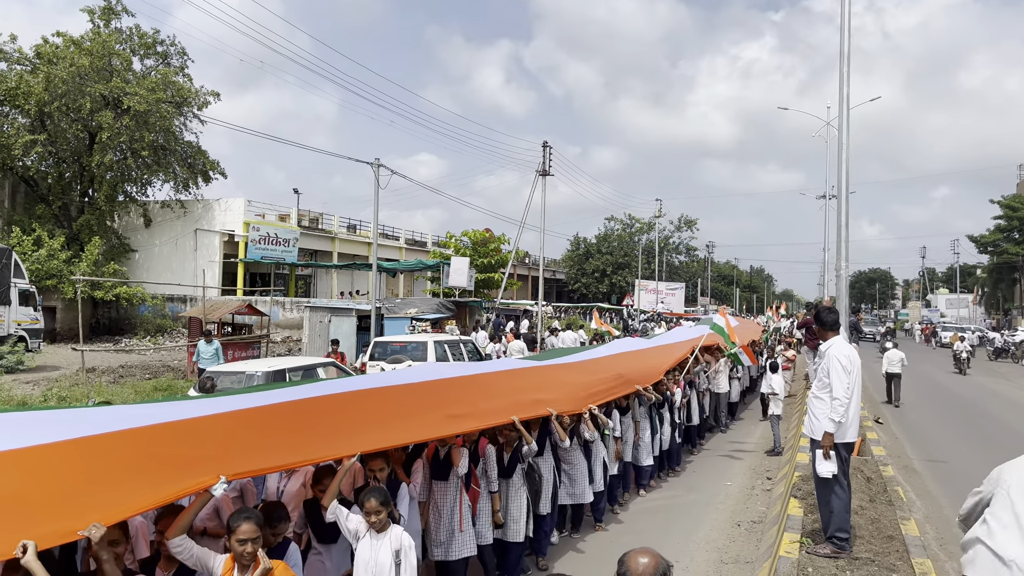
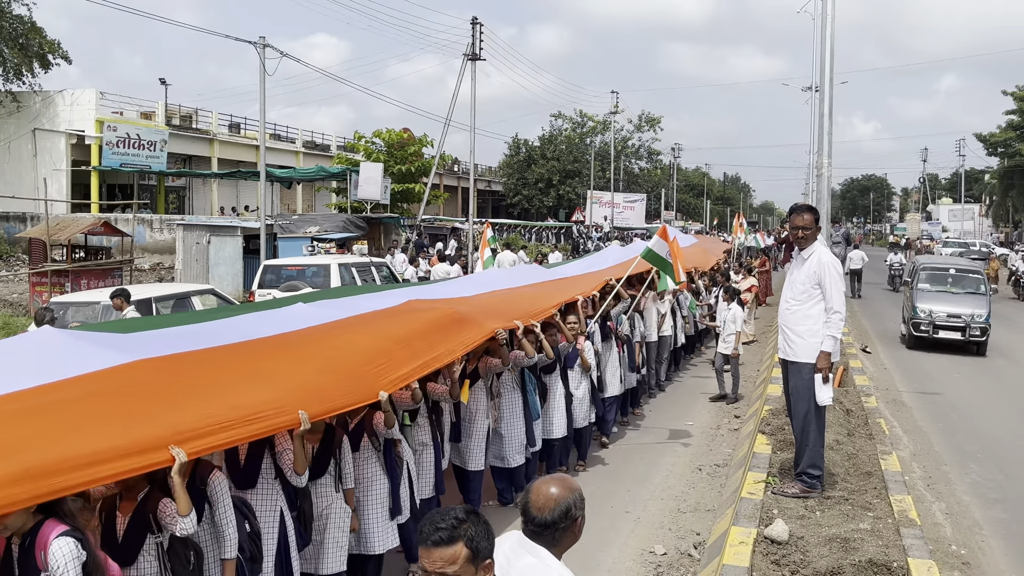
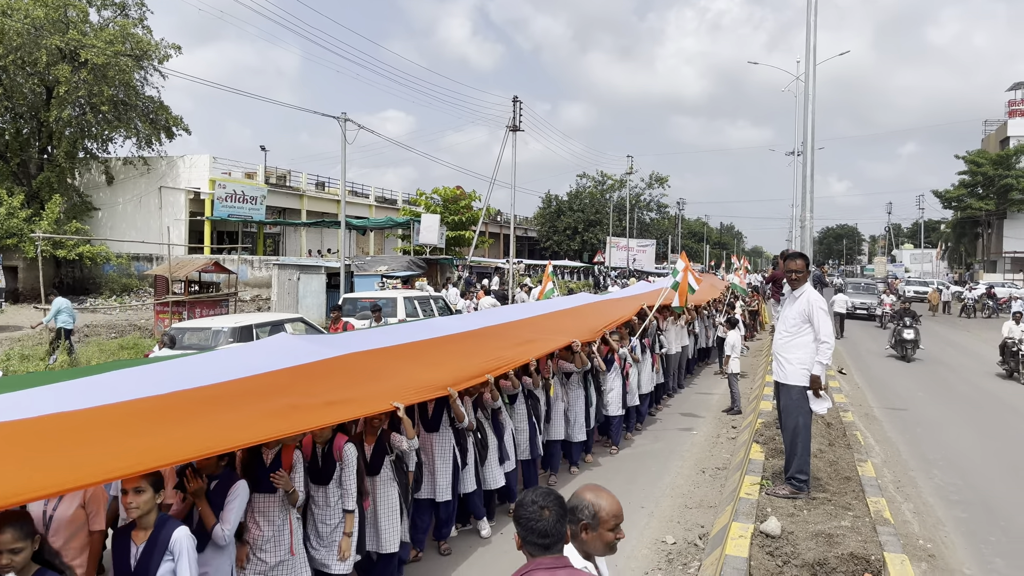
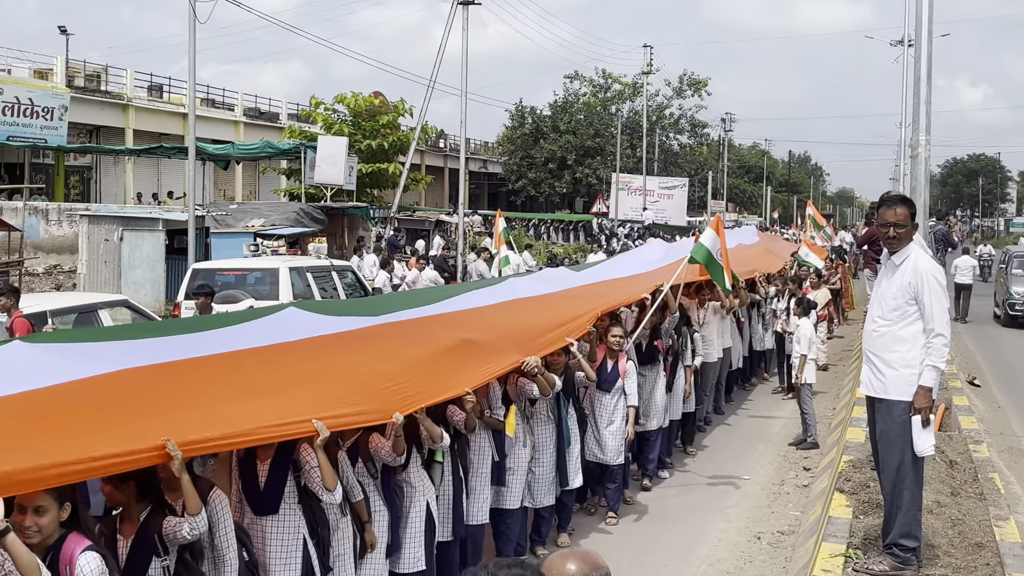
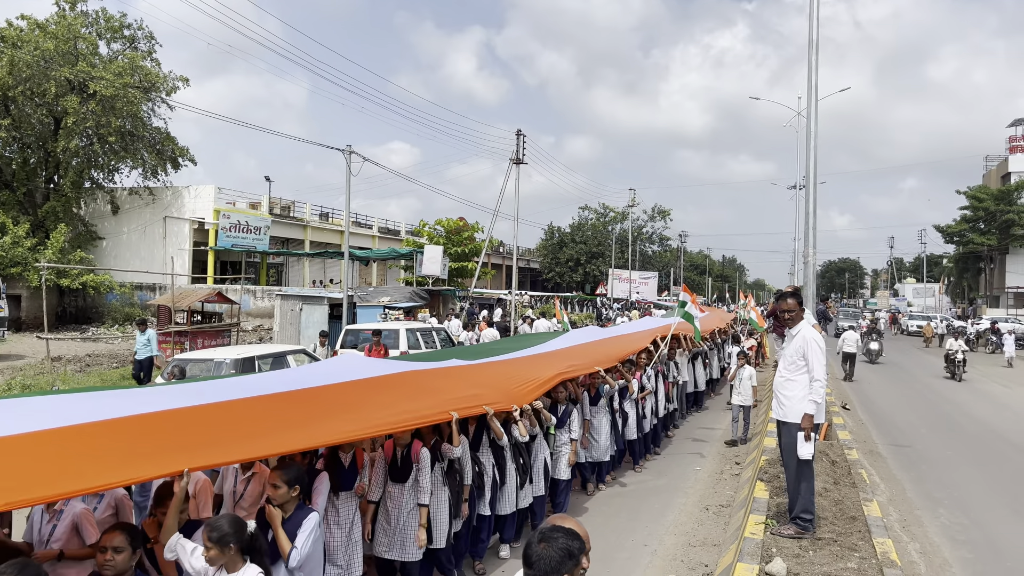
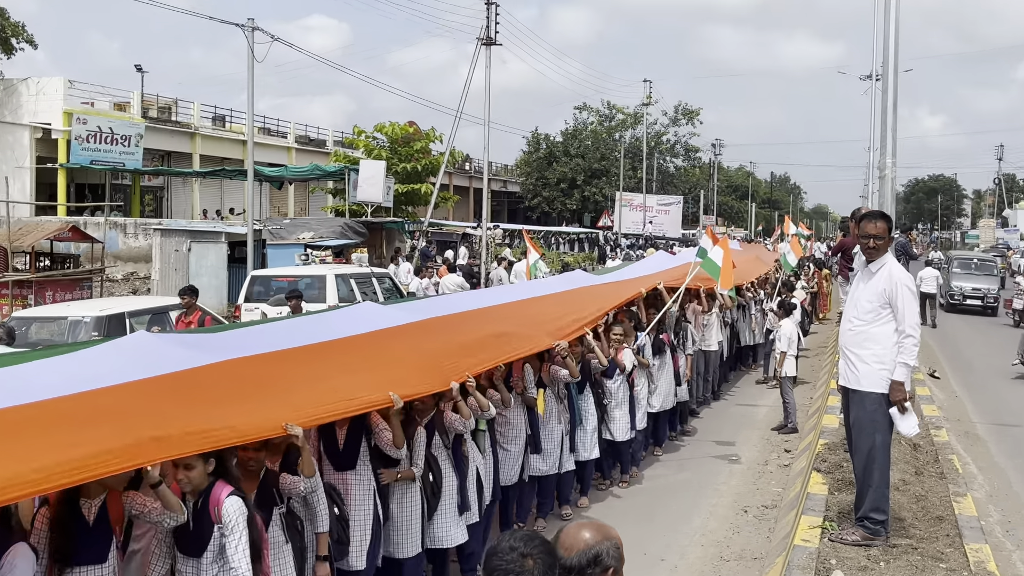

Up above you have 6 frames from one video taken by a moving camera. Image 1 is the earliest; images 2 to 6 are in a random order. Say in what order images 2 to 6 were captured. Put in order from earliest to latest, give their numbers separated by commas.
5, 3, 6, 4, 2
